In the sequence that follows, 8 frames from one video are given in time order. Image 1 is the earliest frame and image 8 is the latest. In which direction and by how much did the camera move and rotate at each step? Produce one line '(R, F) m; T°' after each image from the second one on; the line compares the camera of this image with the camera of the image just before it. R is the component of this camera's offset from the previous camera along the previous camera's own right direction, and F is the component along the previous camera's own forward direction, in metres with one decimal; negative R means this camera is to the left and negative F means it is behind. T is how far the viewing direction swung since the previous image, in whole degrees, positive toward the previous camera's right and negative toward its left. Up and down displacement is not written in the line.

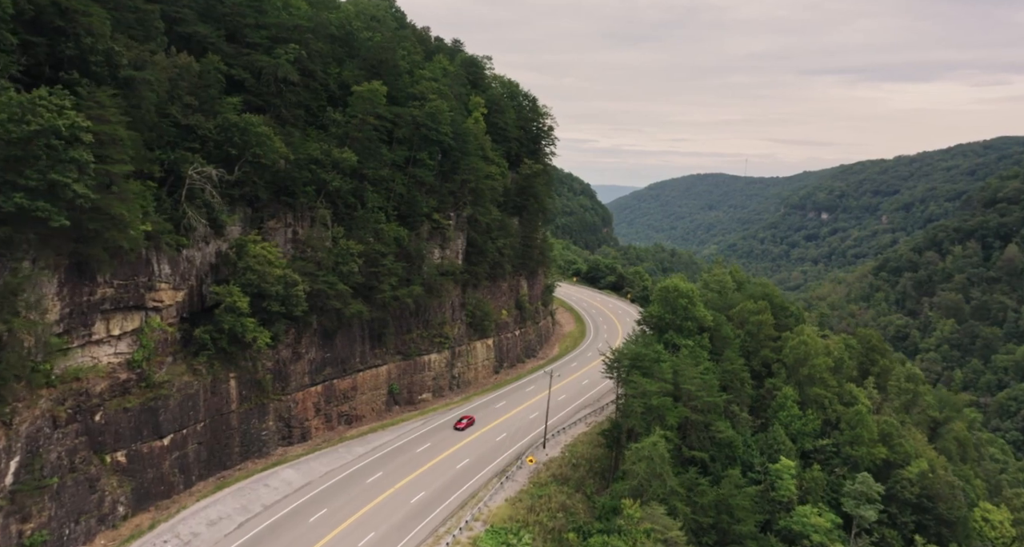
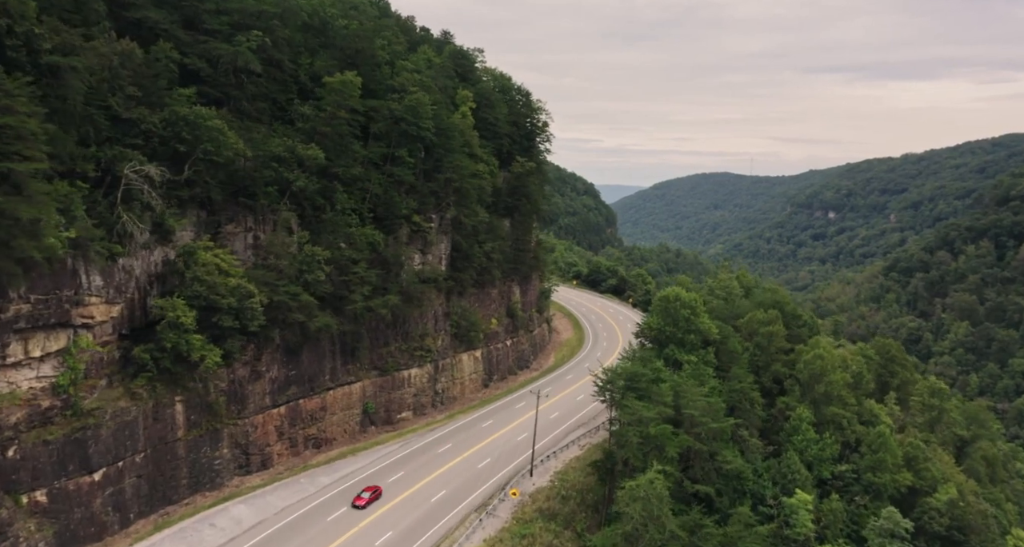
(+1.1, +4.3) m; 0°
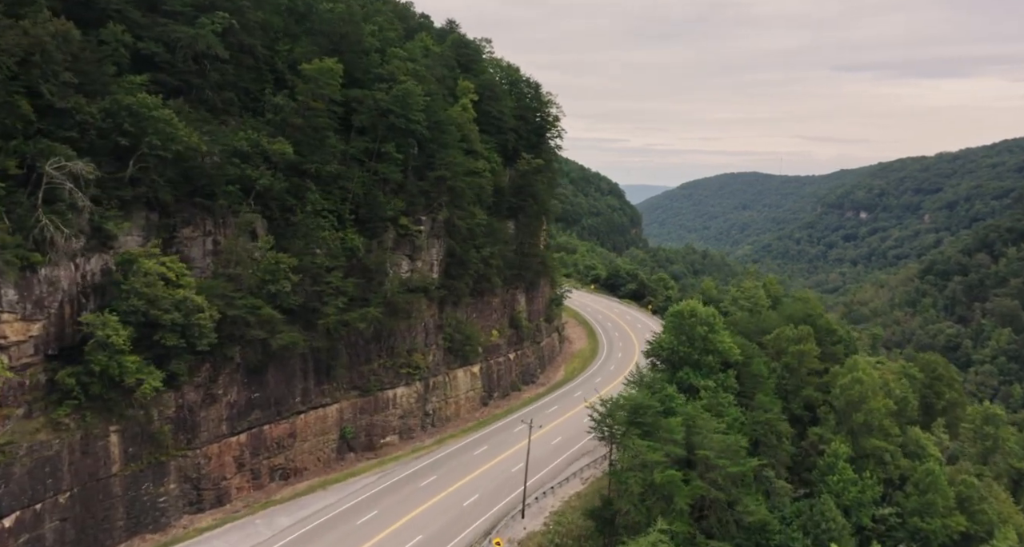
(+1.6, +4.9) m; -2°
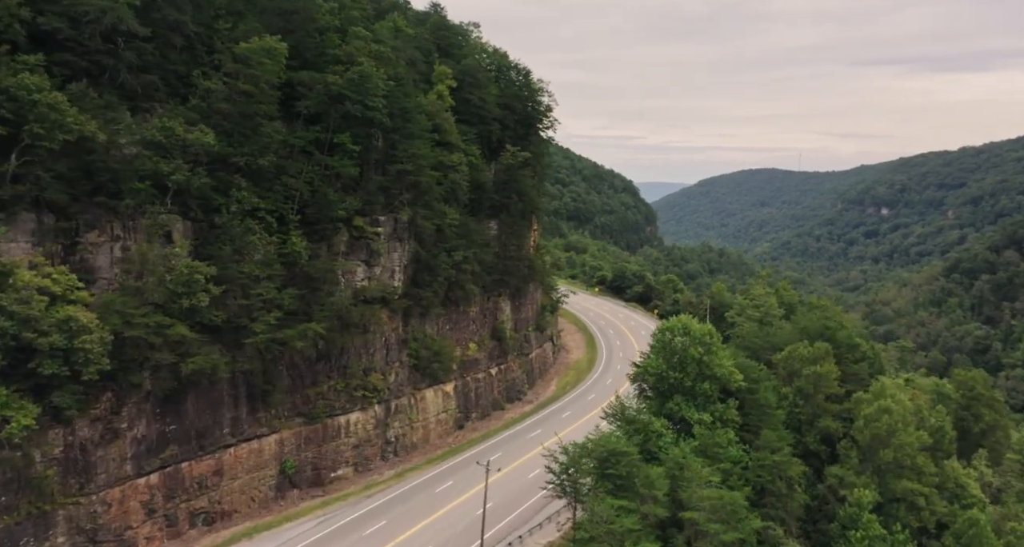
(+2.2, +5.6) m; -1°
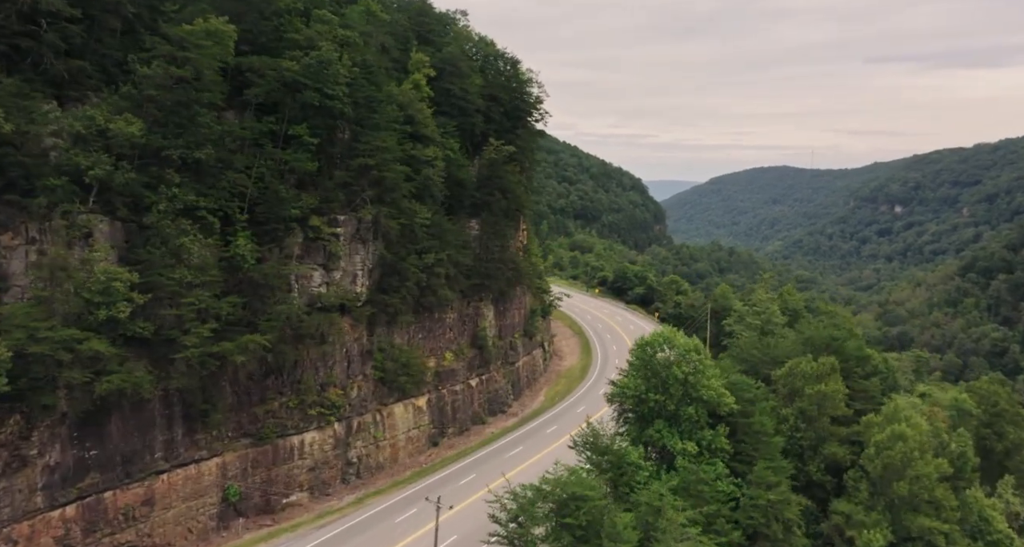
(+1.7, +3.6) m; -1°
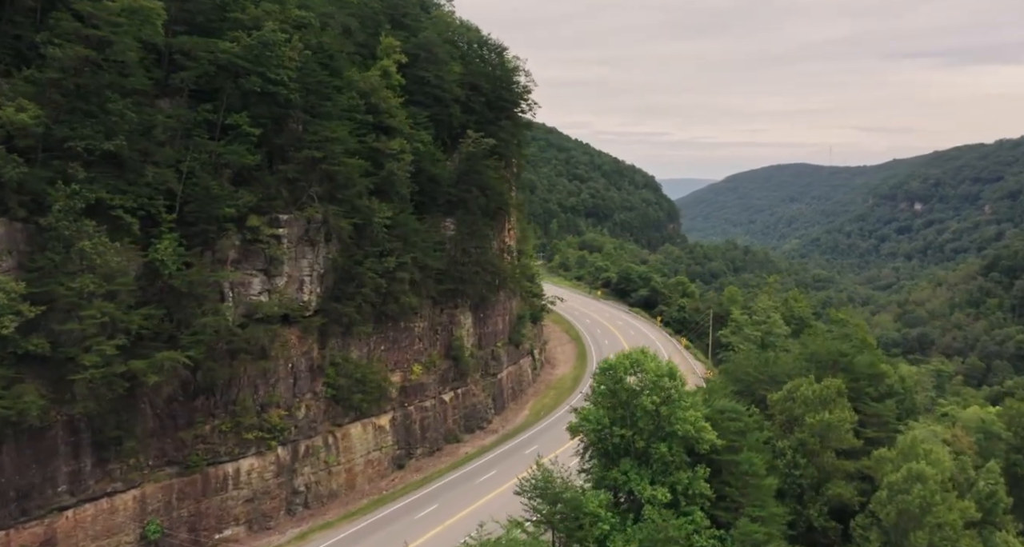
(+2.0, +4.0) m; -1°
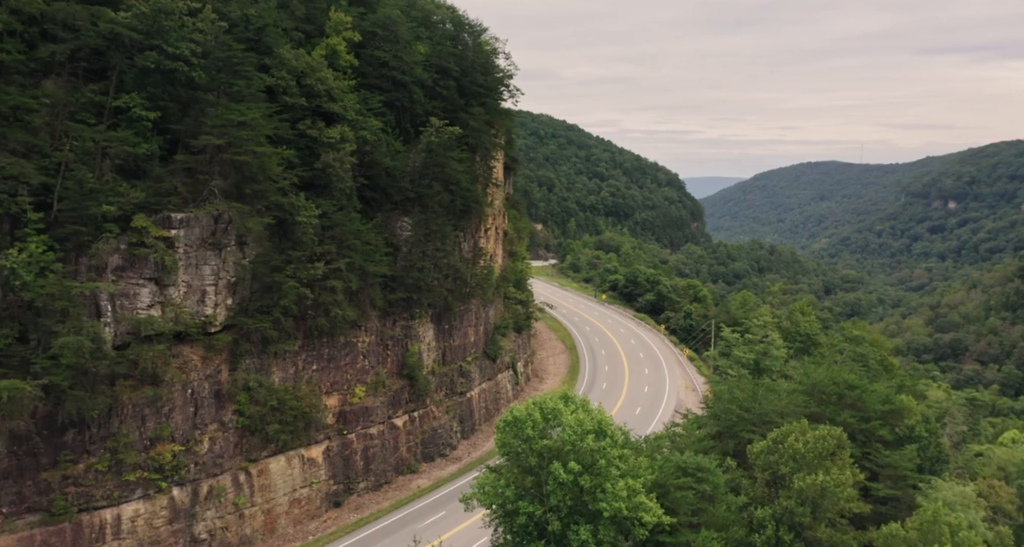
(+2.9, +5.2) m; -2°
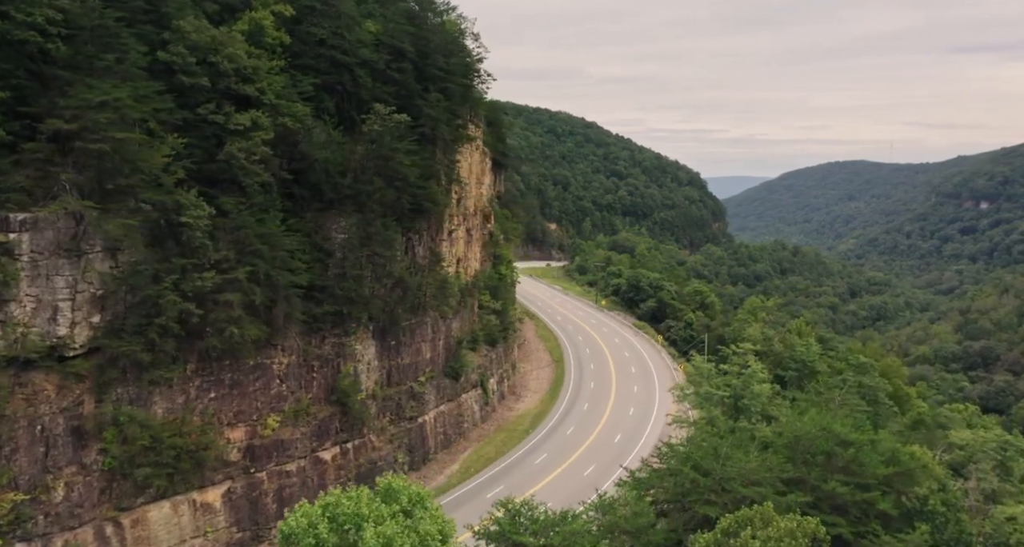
(+3.0, +5.1) m; -2°
